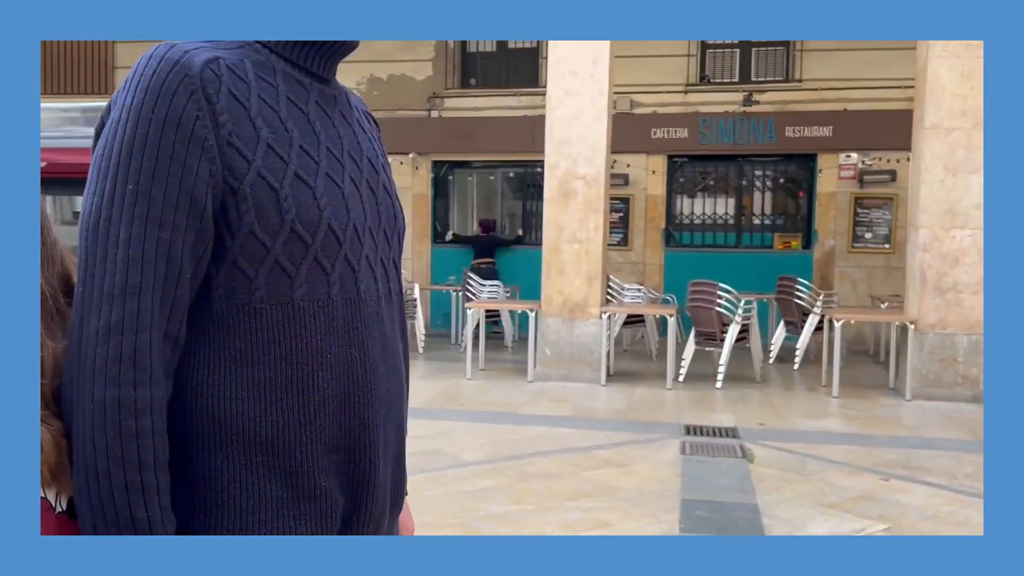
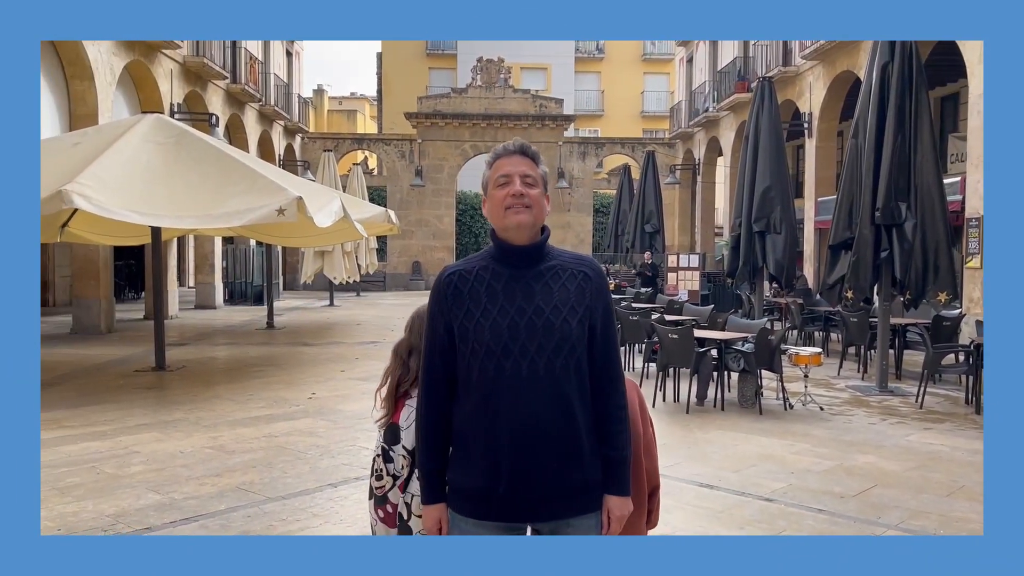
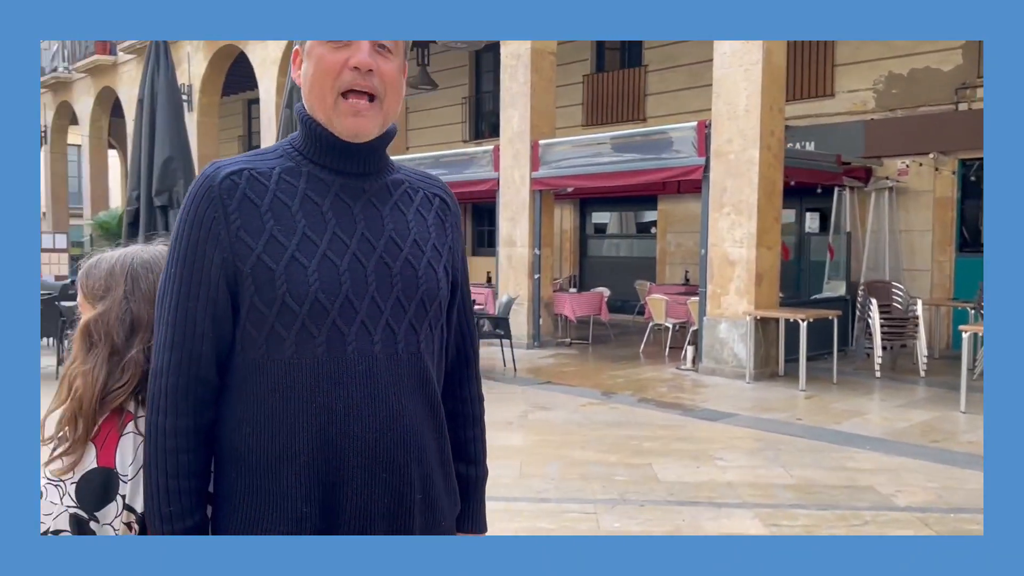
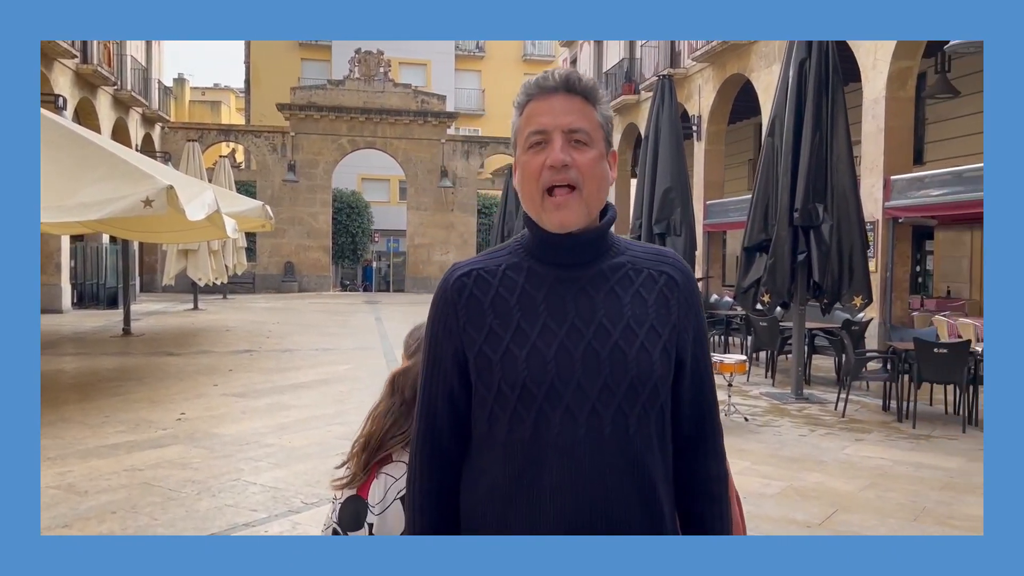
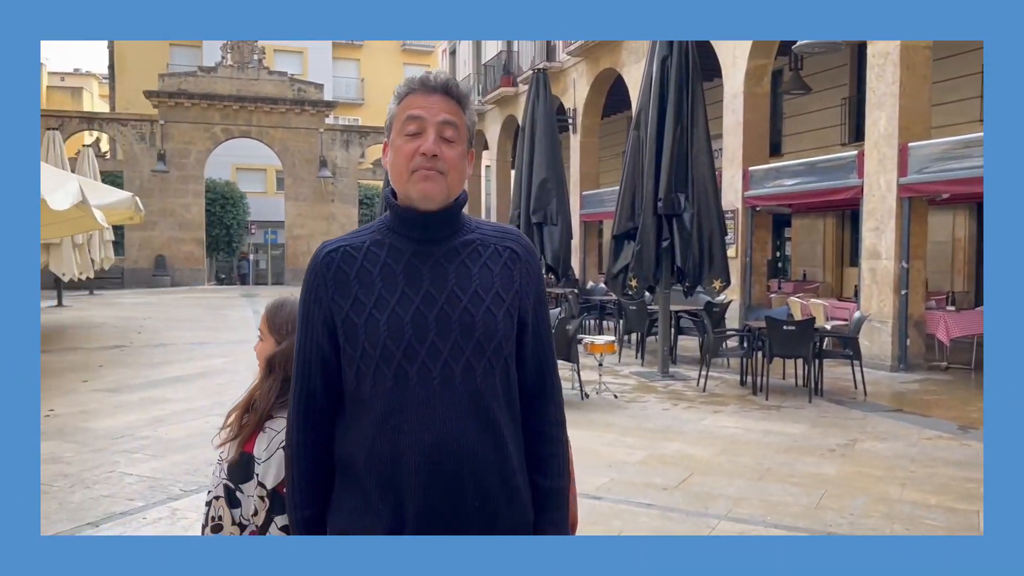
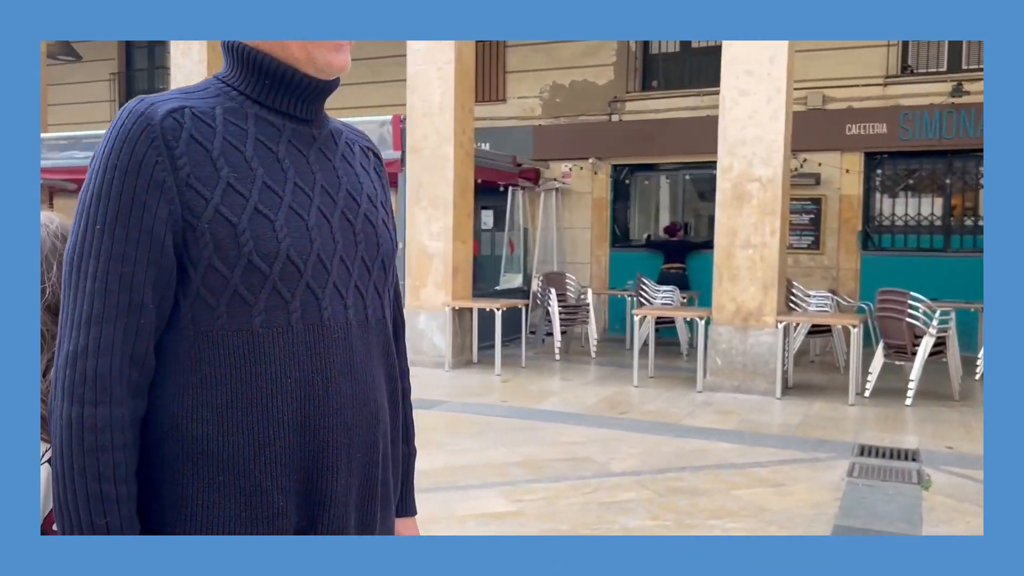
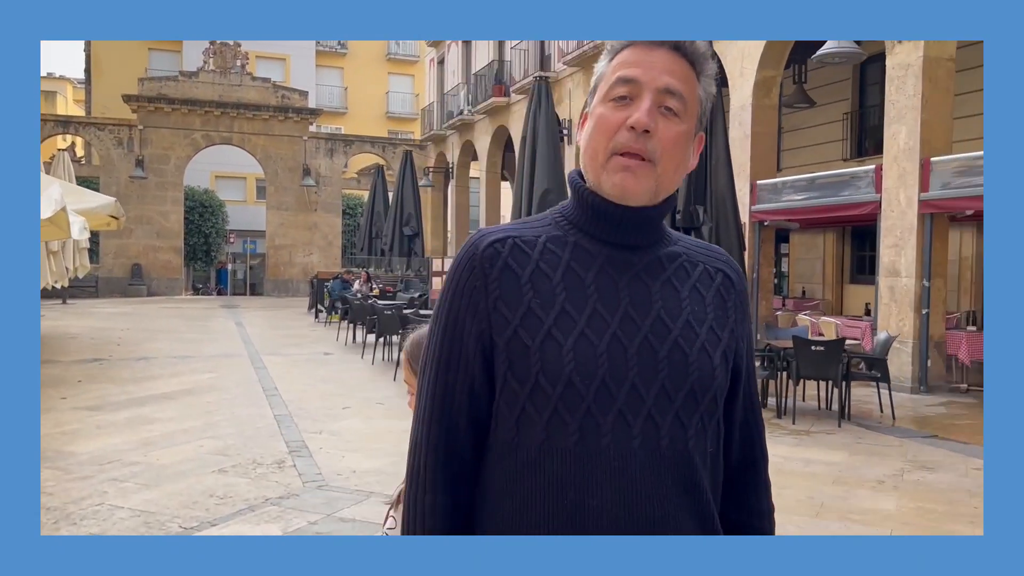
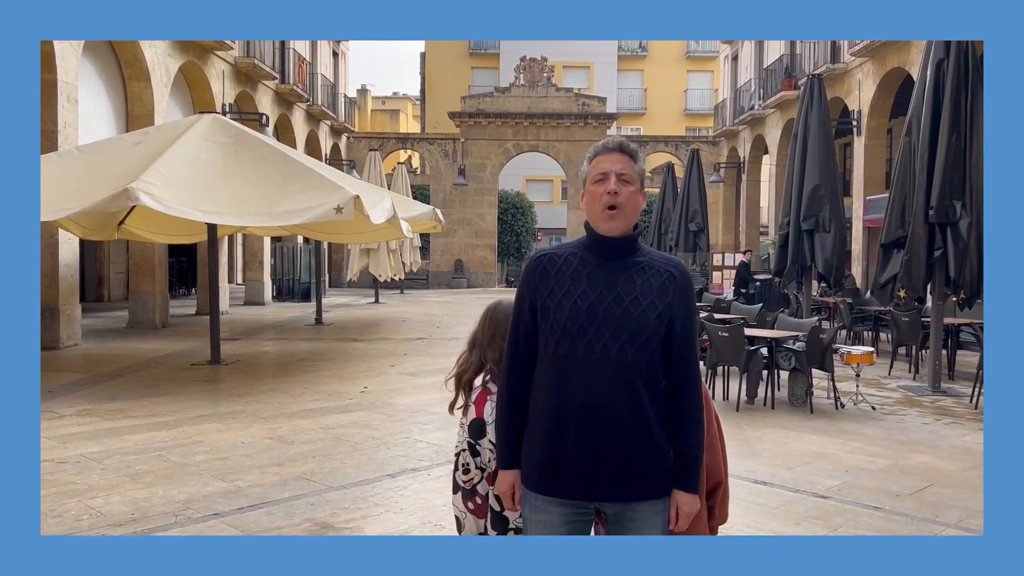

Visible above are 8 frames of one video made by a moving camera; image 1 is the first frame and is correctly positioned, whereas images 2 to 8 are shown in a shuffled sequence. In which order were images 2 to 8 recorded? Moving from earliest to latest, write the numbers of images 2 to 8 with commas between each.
6, 3, 5, 2, 8, 4, 7
